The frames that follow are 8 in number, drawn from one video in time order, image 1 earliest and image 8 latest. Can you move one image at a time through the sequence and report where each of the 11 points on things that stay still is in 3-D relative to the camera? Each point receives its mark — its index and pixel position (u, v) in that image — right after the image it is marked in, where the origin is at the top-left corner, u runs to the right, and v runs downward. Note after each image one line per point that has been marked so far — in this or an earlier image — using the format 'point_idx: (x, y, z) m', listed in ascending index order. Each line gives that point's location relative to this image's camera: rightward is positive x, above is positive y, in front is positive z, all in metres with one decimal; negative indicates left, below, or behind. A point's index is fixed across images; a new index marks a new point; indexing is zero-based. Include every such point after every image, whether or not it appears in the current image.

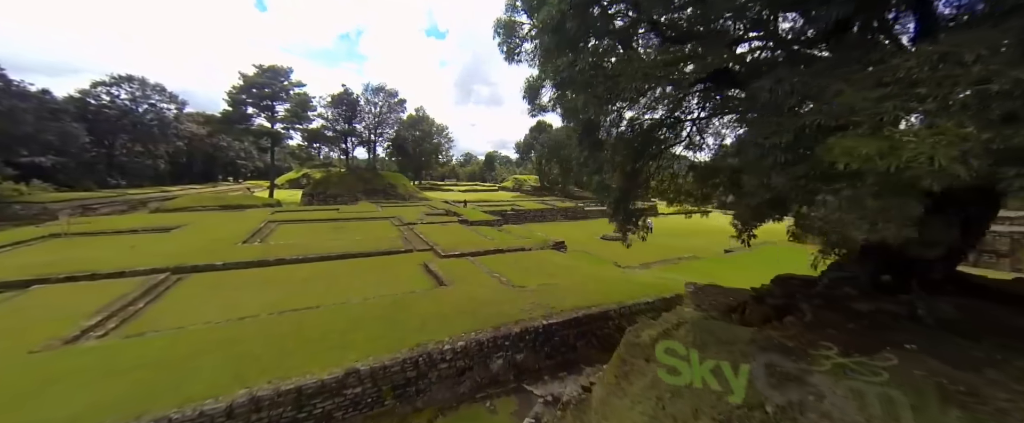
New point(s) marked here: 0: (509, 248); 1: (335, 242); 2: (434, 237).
0: (-0.1, -1.2, +11.2) m
1: (-5.8, -1.0, +10.9) m
2: (-2.9, -0.9, +12.2) m
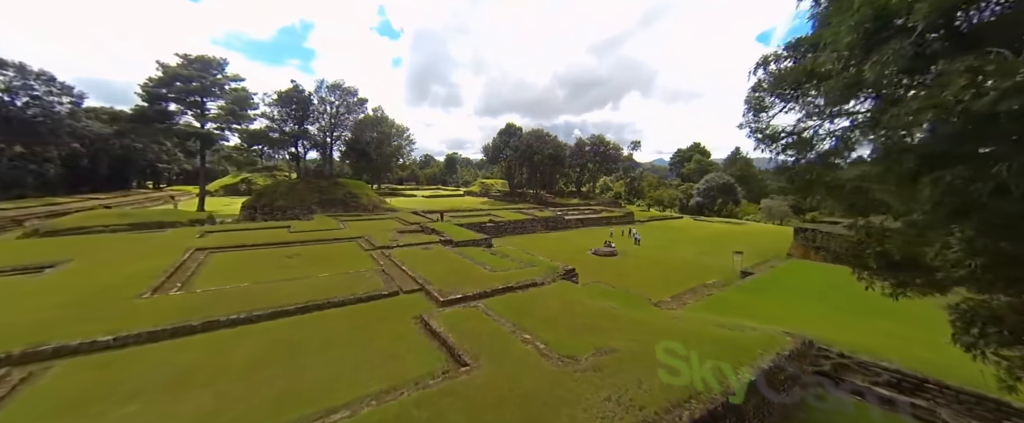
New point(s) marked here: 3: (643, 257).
0: (+0.2, -1.9, +9.1) m
1: (-5.4, -1.8, +8.1) m
2: (-2.6, -1.7, +9.7) m
3: (+6.1, -2.2, +15.8) m
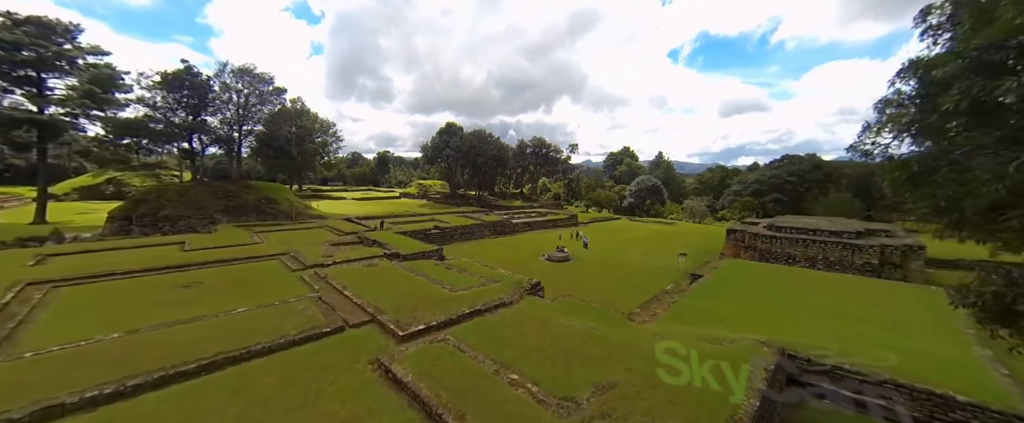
0: (-0.6, -2.2, +8.1) m
1: (-5.9, -2.2, +6.1) m
2: (-3.5, -2.0, +8.2) m
3: (+3.9, -2.4, +15.9) m
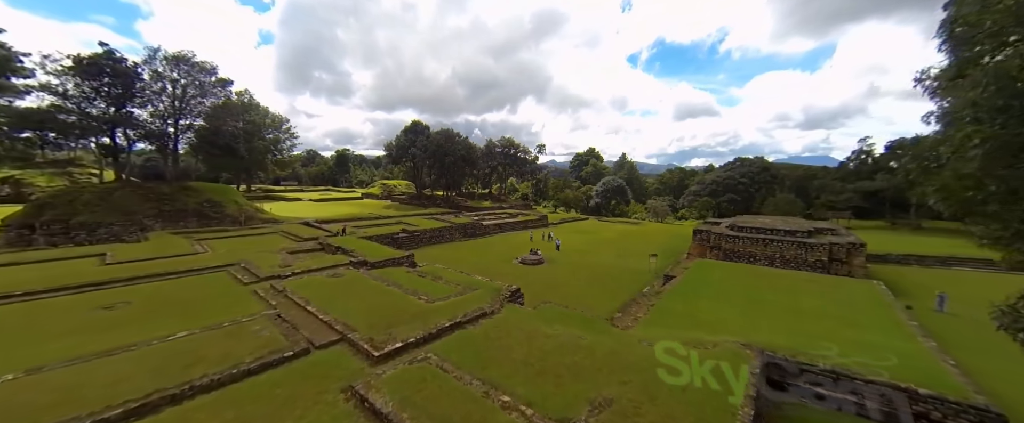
0: (-1.0, -2.4, +7.6) m
1: (-6.1, -2.3, +5.1) m
2: (-4.0, -2.1, +7.4) m
3: (+2.6, -2.4, +15.8) m
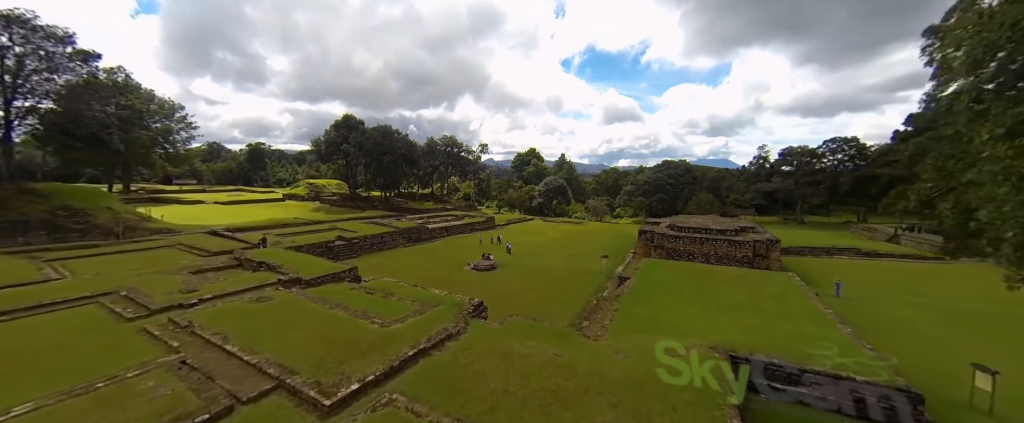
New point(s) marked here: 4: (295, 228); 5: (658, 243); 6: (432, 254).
0: (-1.7, -2.6, +6.8) m
1: (-6.2, -2.6, +3.3) m
2: (-4.5, -2.4, +6.0) m
3: (+0.4, -2.6, +15.5) m
4: (-11.3, -0.8, +17.4) m
5: (+6.9, -1.5, +15.6) m
6: (-4.0, -2.1, +16.8) m
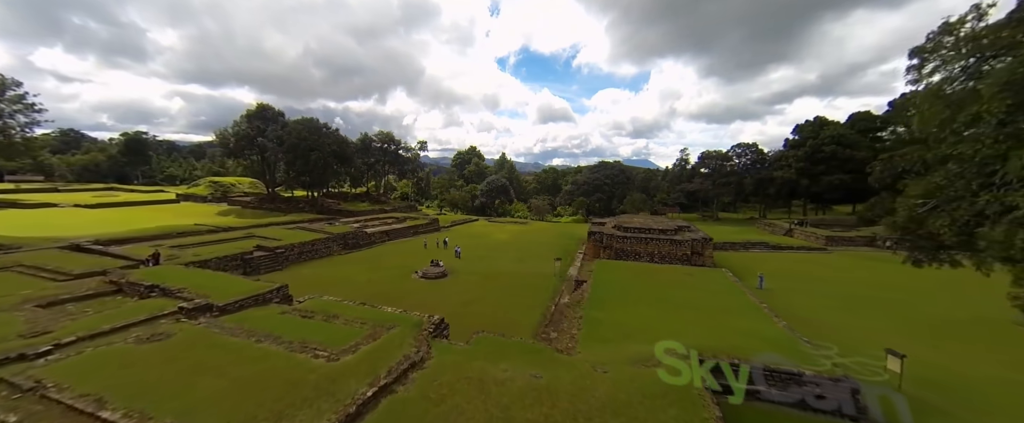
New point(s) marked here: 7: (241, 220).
0: (-2.1, -2.7, +5.8) m
1: (-5.9, -2.9, +1.6) m
2: (-4.7, -2.6, +4.5) m
3: (-1.7, -2.7, +14.8) m
4: (-13.6, -1.1, +14.4) m
5: (+4.6, -1.5, +16.1) m
6: (-6.4, -2.3, +15.2) m
7: (-15.6, -0.5, +19.2) m
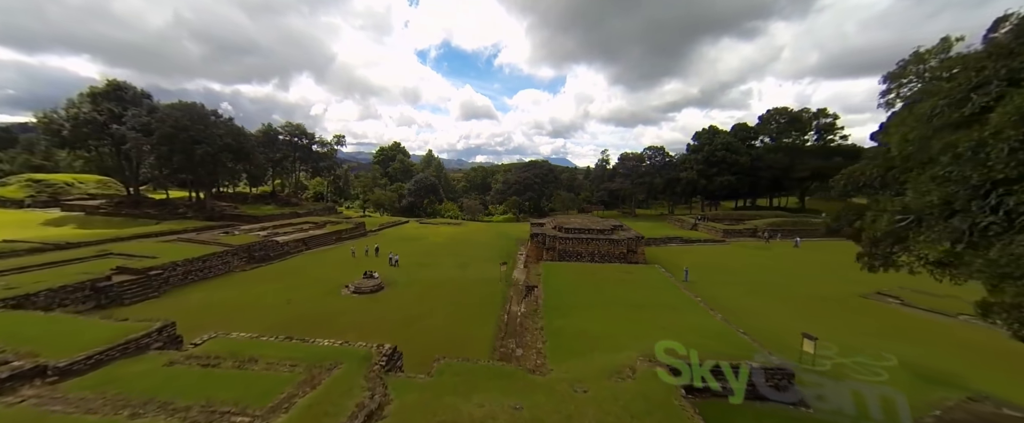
0: (-2.4, -3.0, +4.6) m
1: (-5.1, -3.2, -0.3) m
2: (-4.6, -2.9, +2.8) m
3: (-4.0, -2.9, +13.5) m
4: (-15.5, -1.5, +10.4) m
5: (+1.8, -1.6, +16.2) m
6: (-8.6, -2.6, +12.9) m
7: (-18.6, -0.9, +14.6) m
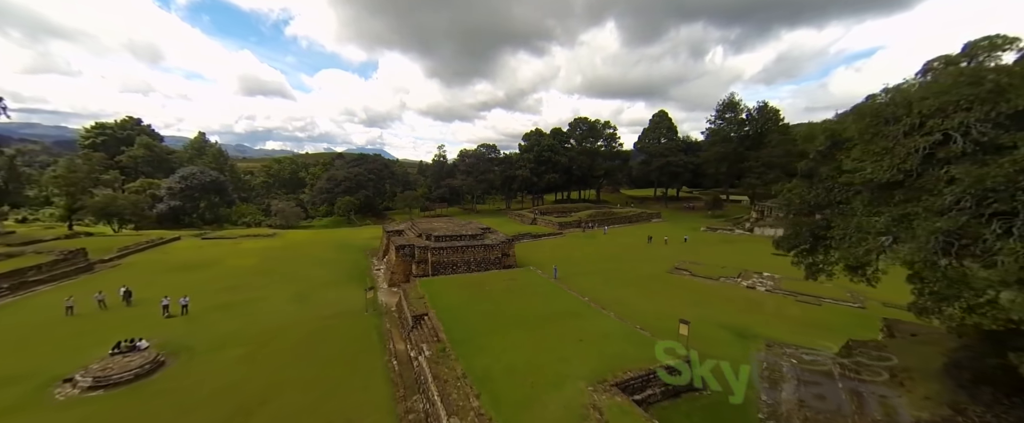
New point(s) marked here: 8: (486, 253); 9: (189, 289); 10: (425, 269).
0: (-1.7, -3.5, +1.8) m
1: (-1.5, -3.9, -3.8) m
2: (-2.7, -3.6, -0.9) m
3: (-7.5, -3.4, +8.6) m
4: (-16.0, -2.6, +0.2) m
5: (-3.8, -1.9, +13.9) m
6: (-11.2, -3.3, +5.8) m
7: (-20.7, -2.1, +2.3) m
8: (-1.2, -1.8, +14.9) m
9: (-11.4, -2.8, +11.8) m
10: (-3.7, -2.3, +13.8) m
